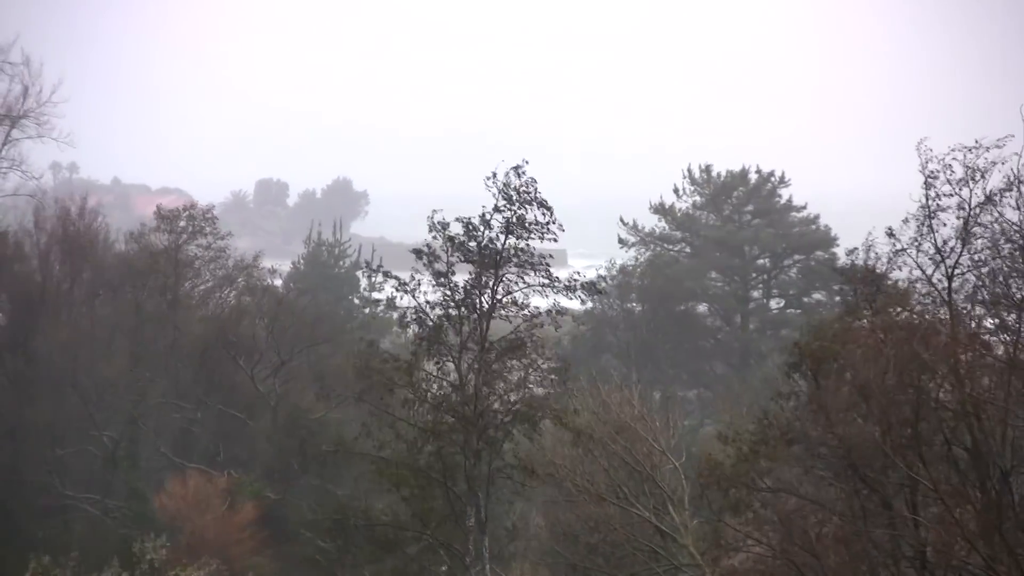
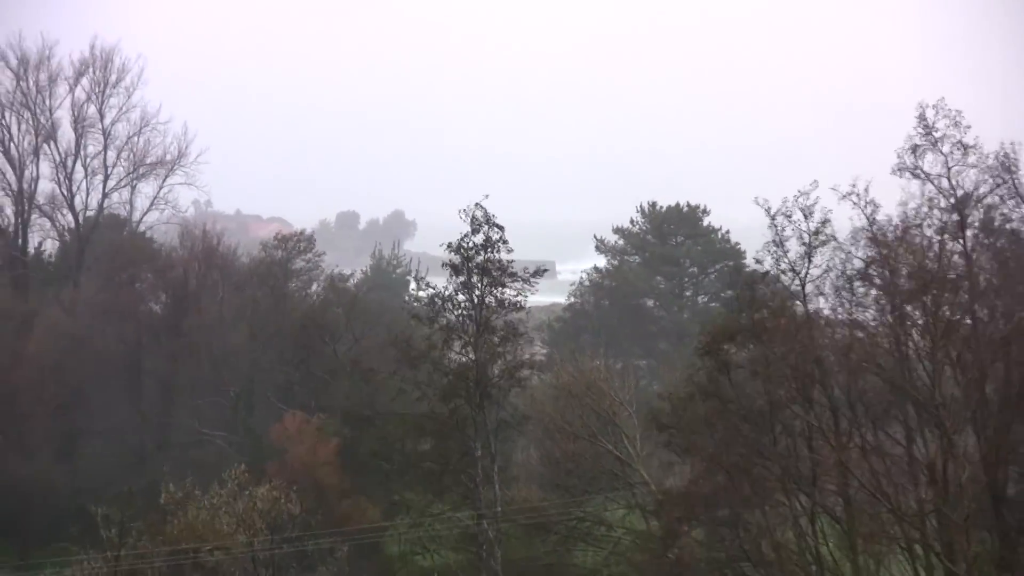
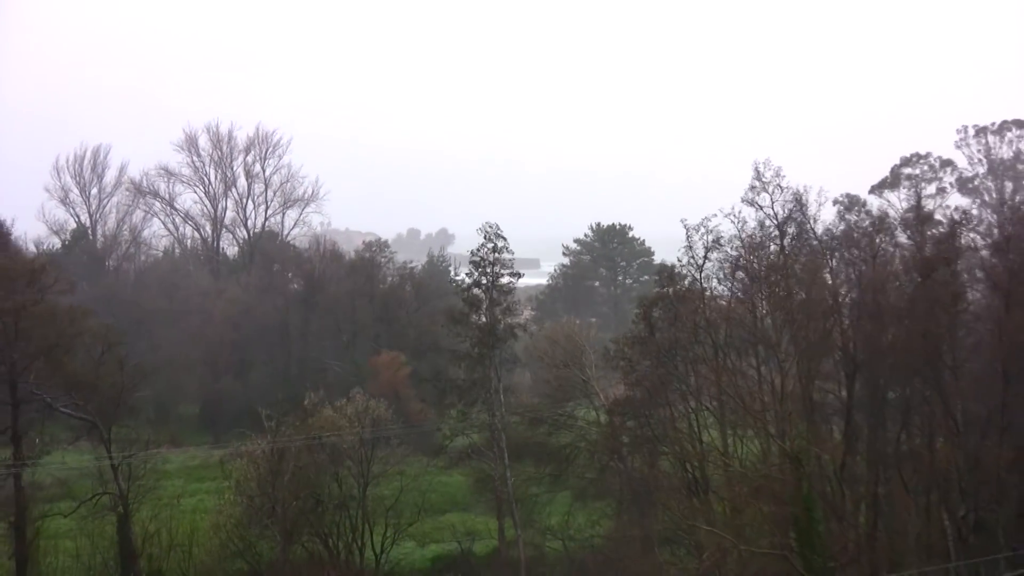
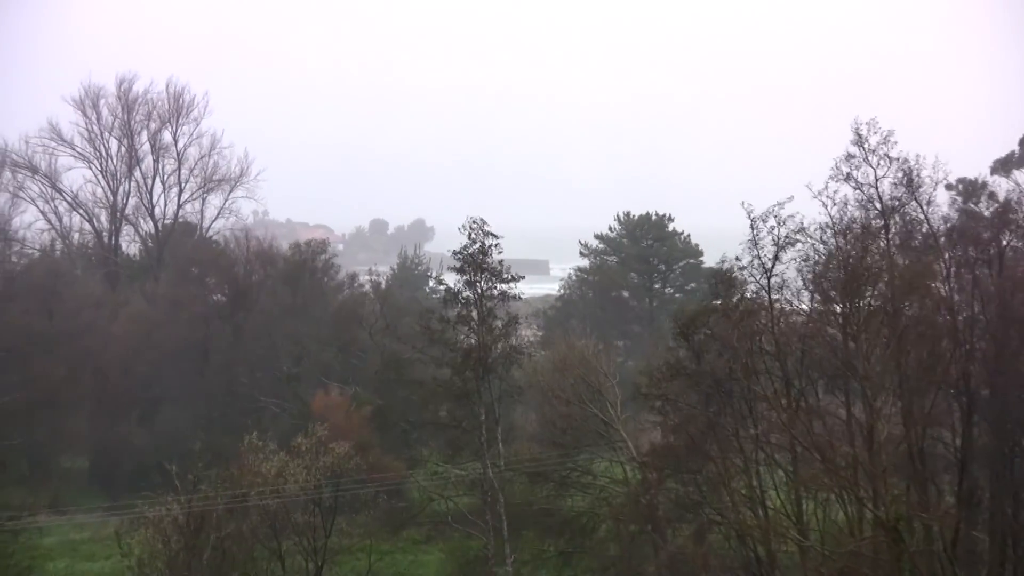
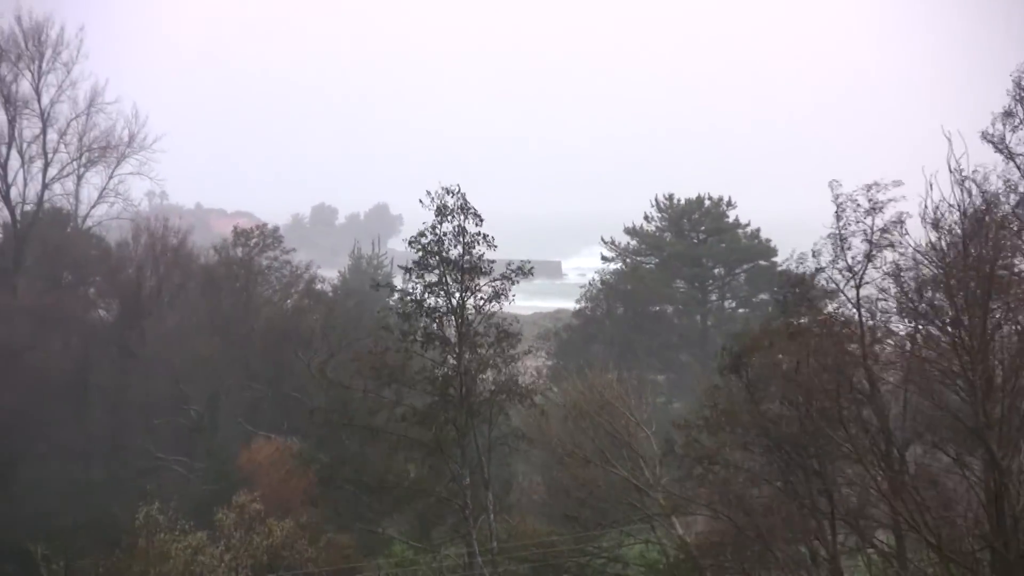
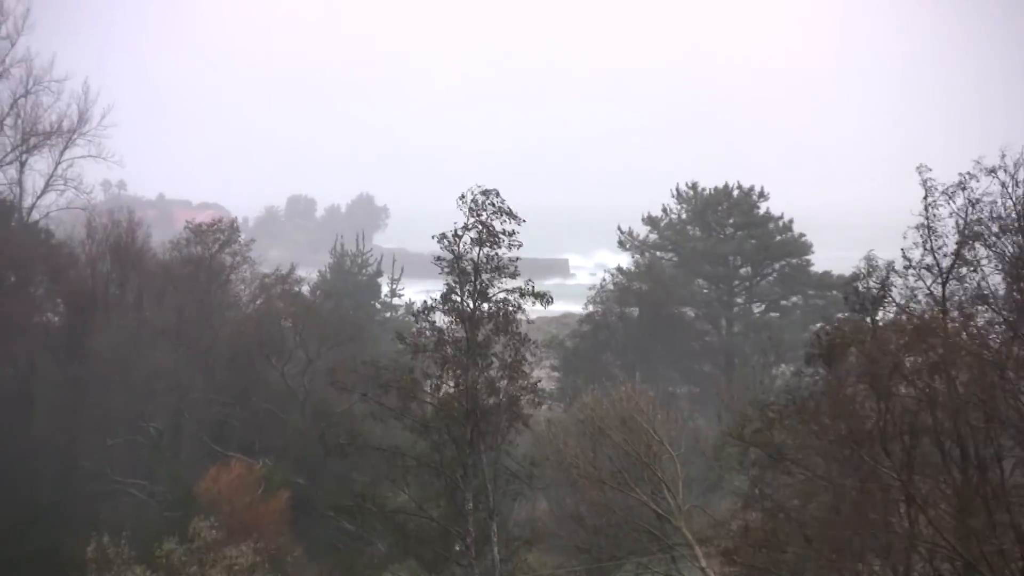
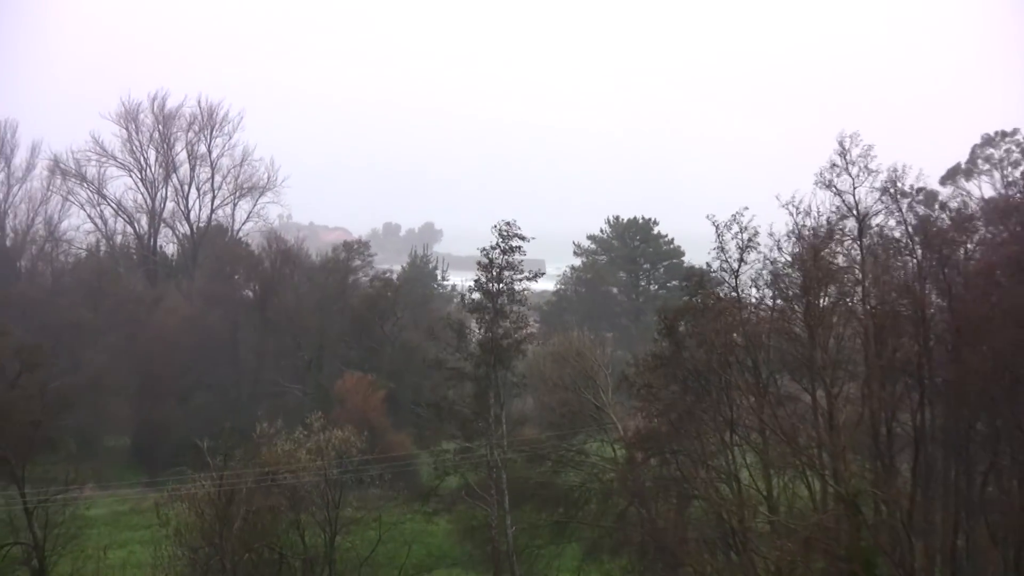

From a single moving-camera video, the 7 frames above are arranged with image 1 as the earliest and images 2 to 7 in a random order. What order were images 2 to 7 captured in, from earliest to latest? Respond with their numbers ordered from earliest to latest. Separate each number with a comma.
6, 5, 2, 4, 7, 3
